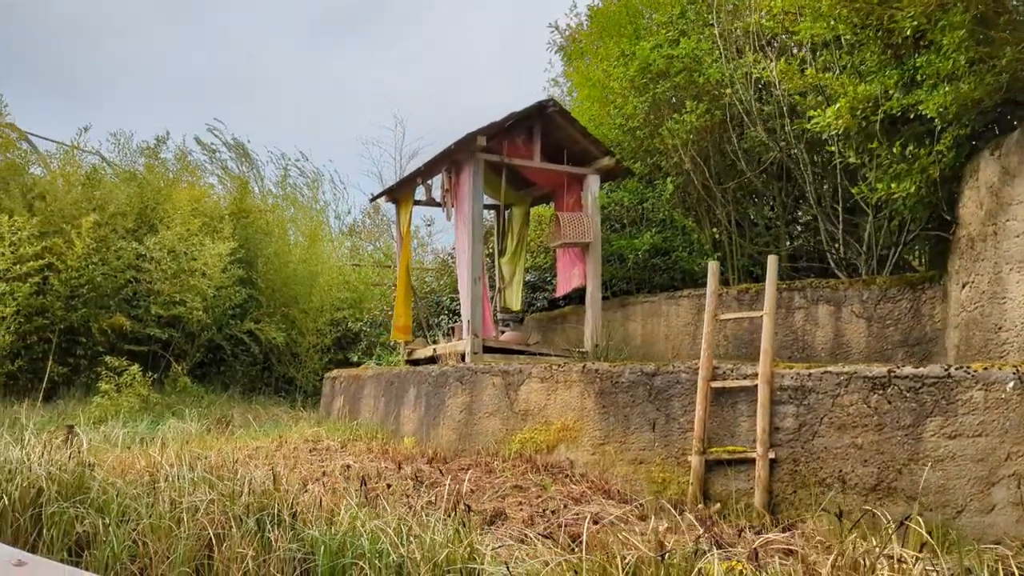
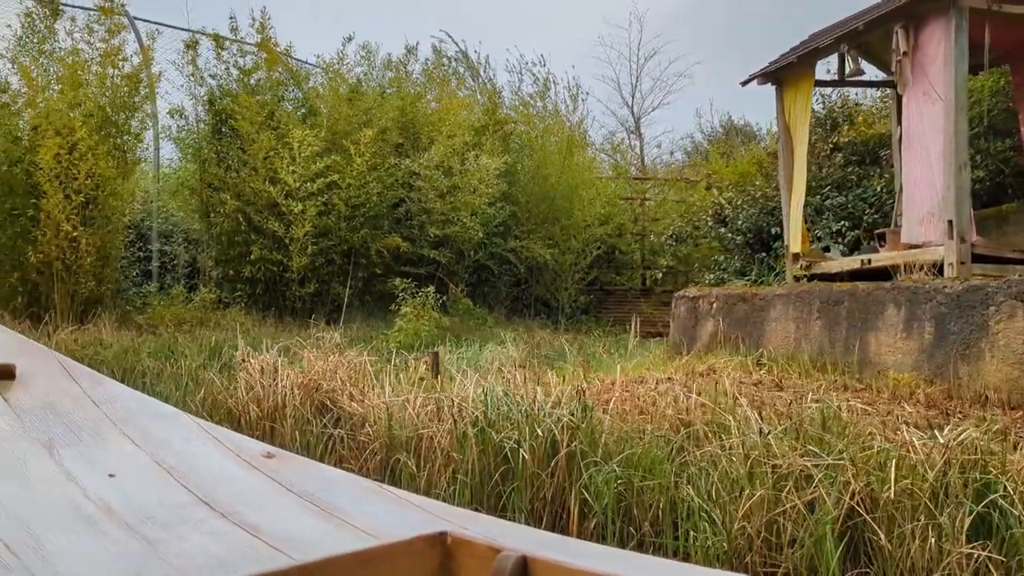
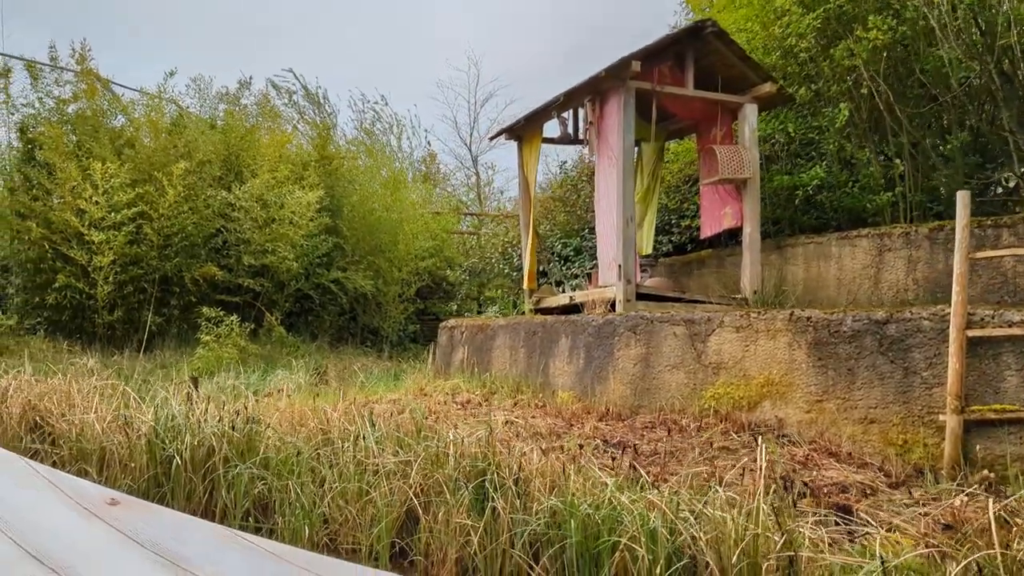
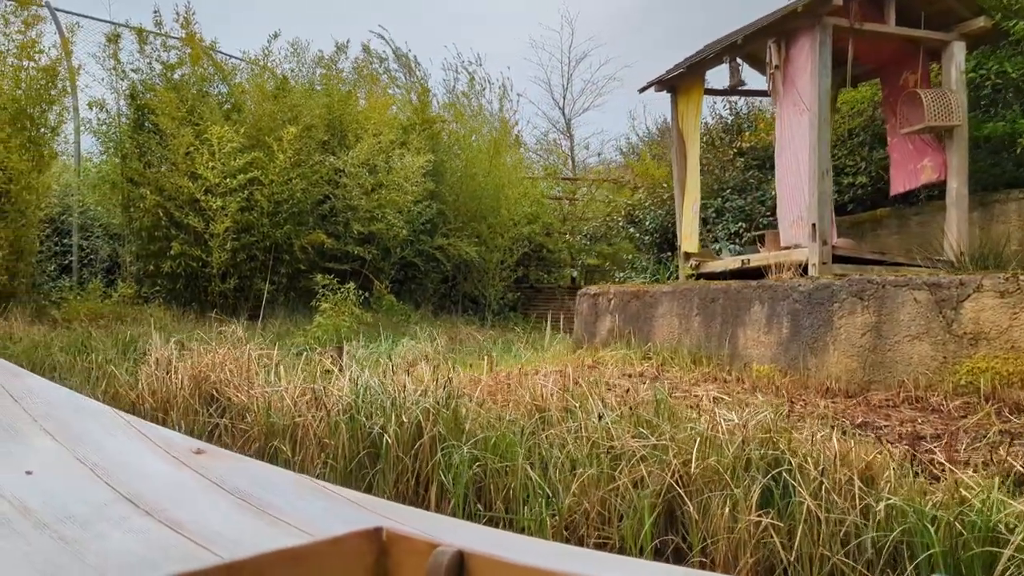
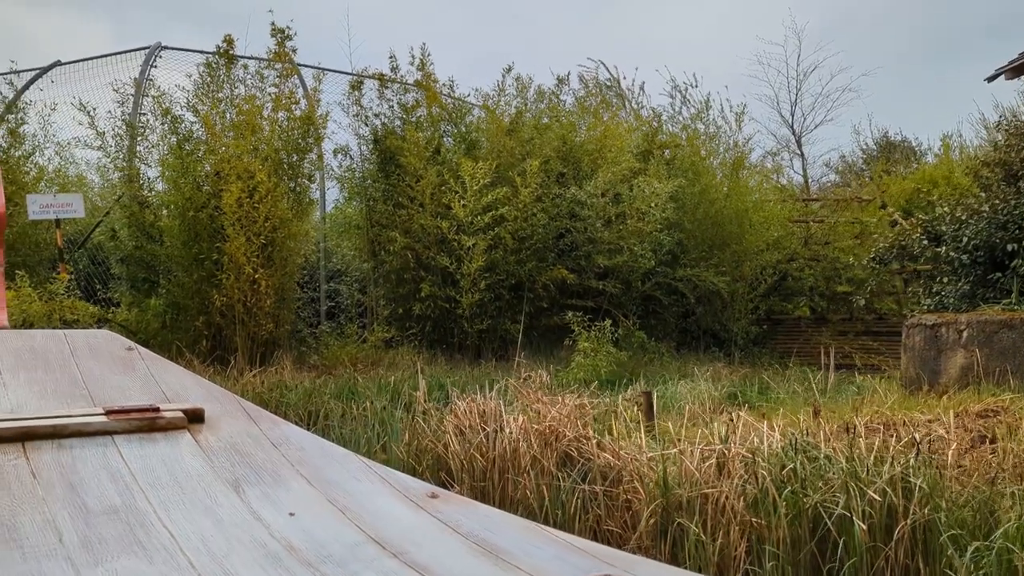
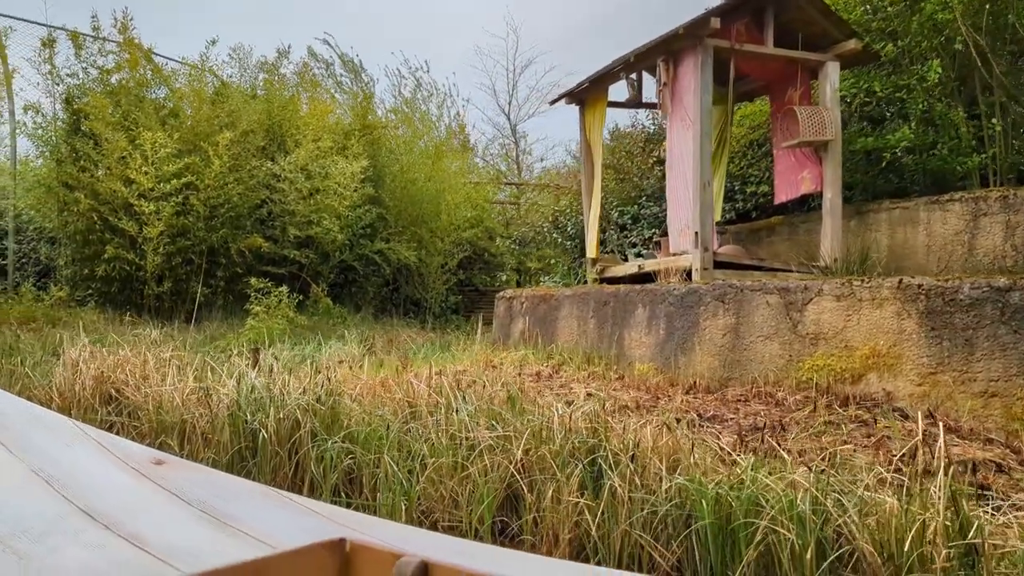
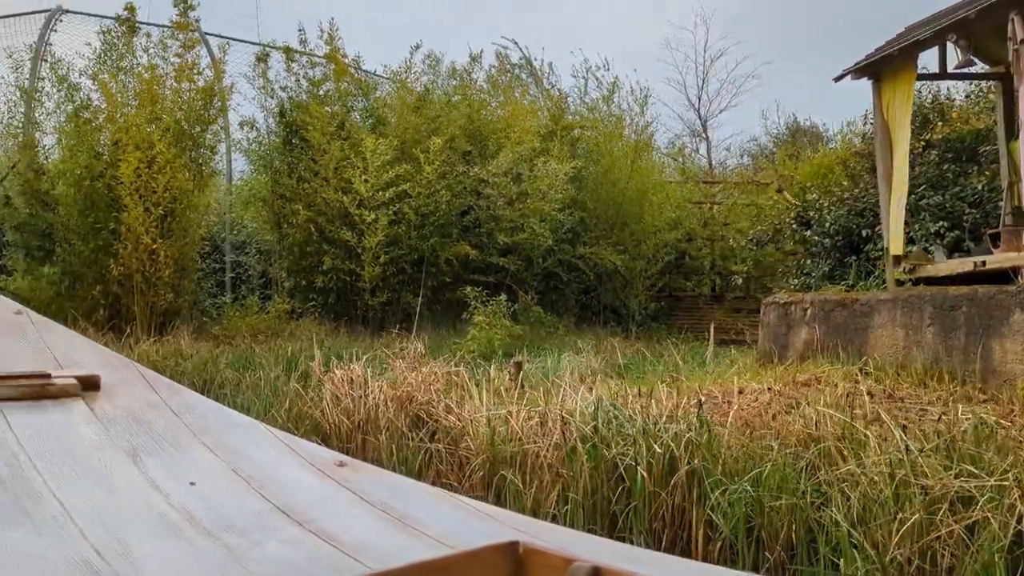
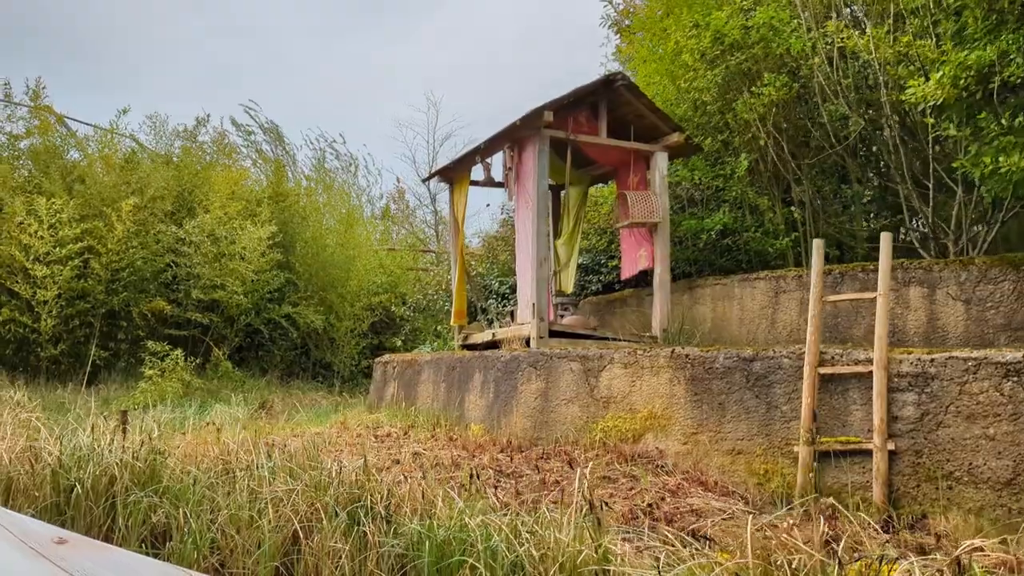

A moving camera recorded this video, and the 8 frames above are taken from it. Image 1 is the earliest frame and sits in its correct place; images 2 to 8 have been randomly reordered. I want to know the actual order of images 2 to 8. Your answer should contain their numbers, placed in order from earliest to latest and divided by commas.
8, 3, 6, 4, 2, 7, 5
